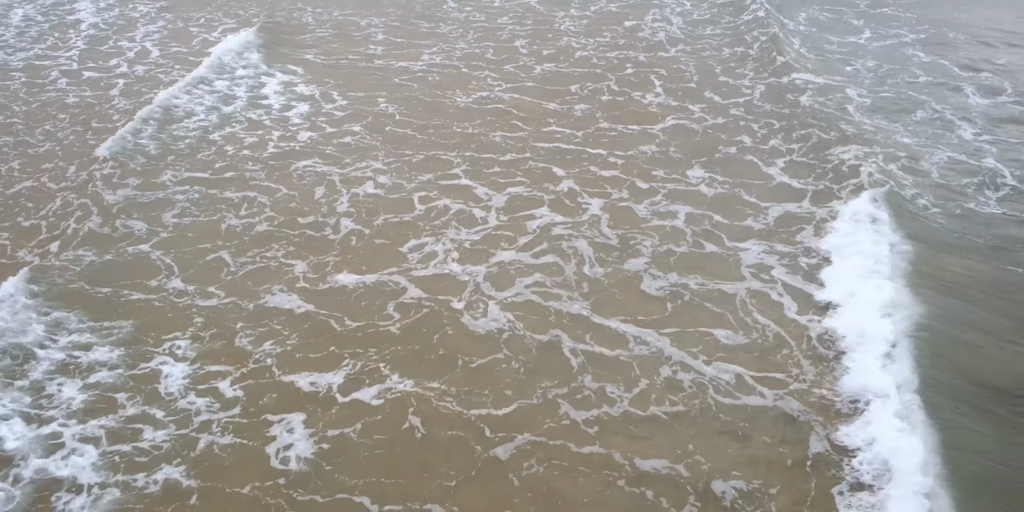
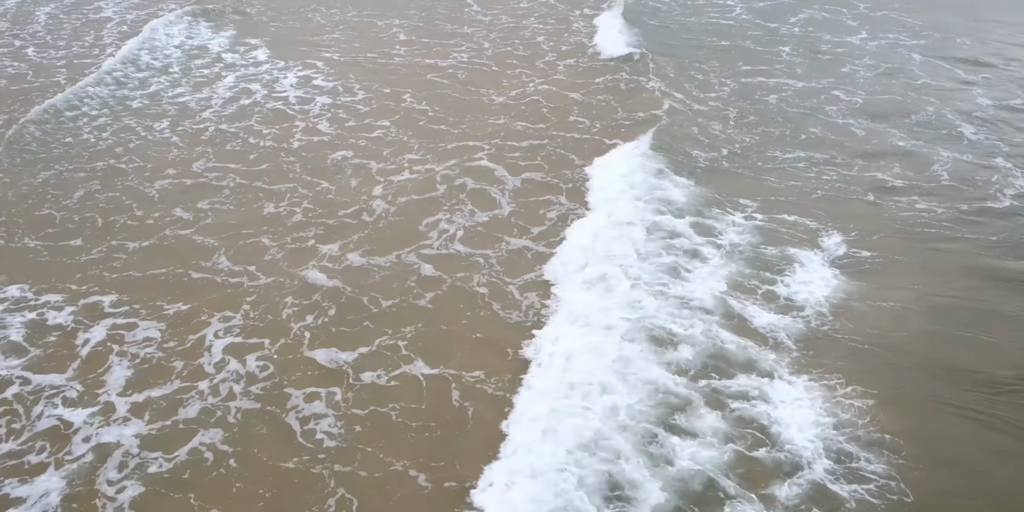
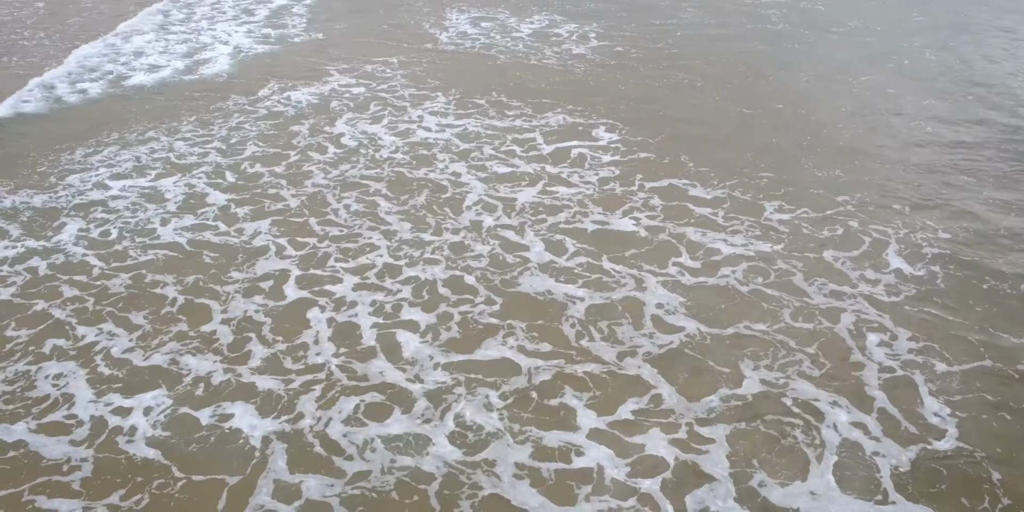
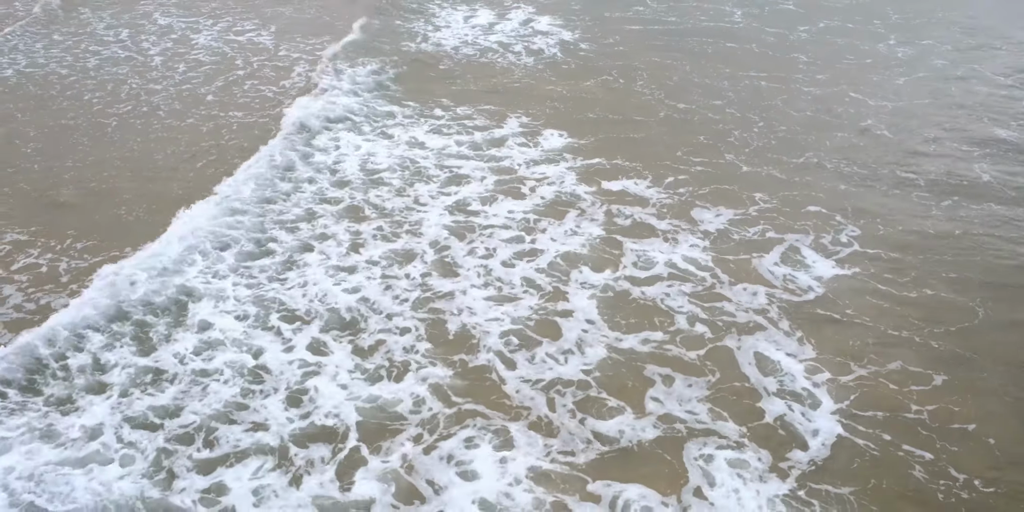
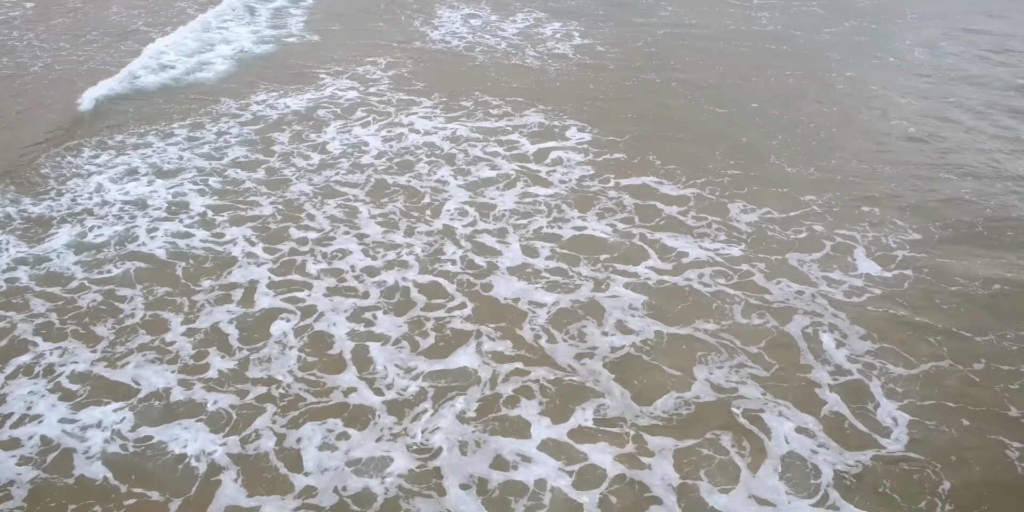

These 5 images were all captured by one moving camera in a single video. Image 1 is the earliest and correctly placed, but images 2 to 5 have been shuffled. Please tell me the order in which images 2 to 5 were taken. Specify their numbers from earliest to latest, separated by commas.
2, 4, 5, 3
